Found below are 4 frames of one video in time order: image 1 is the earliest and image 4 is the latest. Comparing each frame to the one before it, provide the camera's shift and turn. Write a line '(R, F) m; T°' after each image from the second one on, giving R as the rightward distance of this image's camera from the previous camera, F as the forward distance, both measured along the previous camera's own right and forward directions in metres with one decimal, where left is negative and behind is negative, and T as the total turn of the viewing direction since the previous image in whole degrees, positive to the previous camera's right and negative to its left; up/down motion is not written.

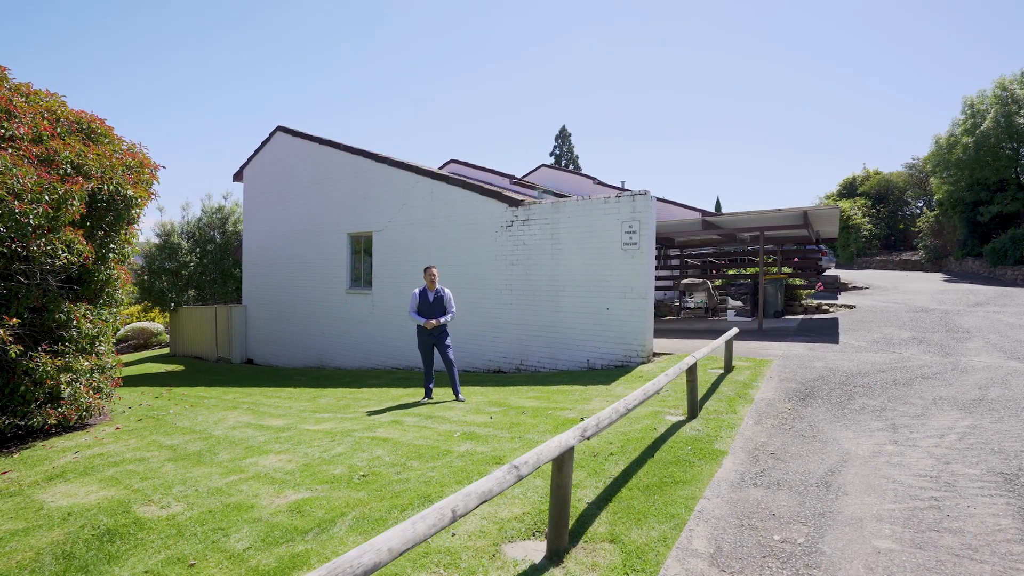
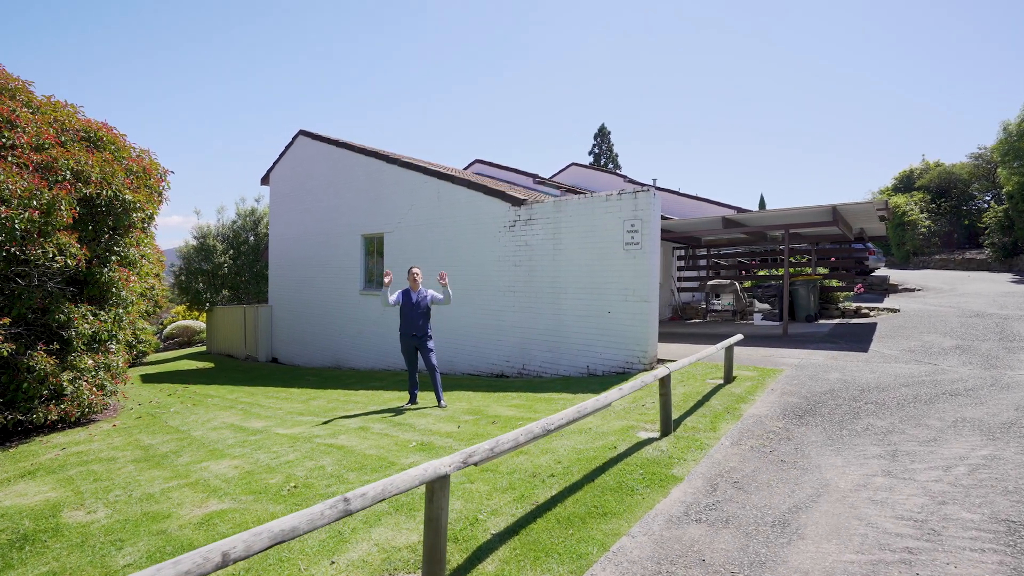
(+0.9, +0.4) m; -6°
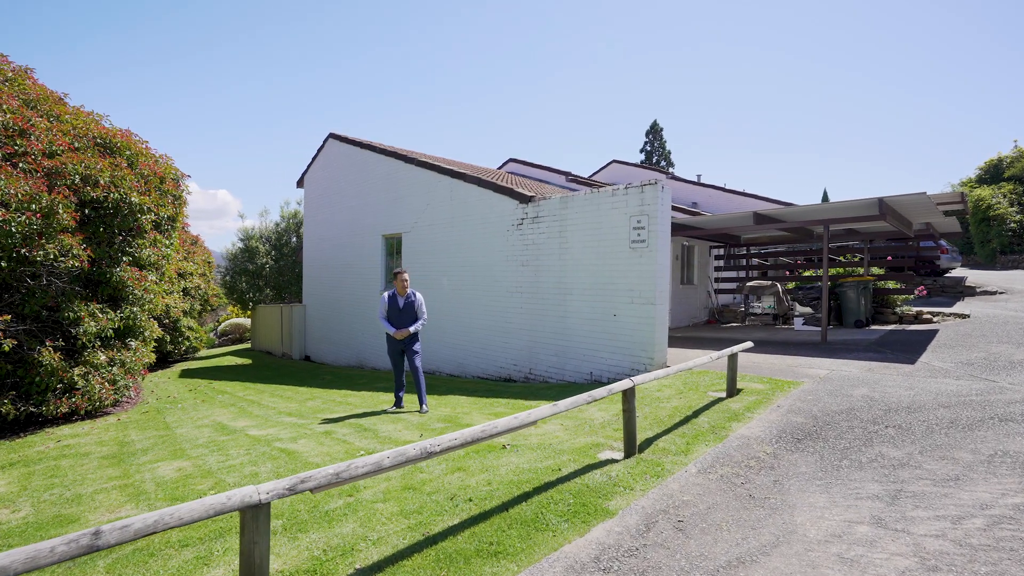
(+0.9, +0.6) m; -7°
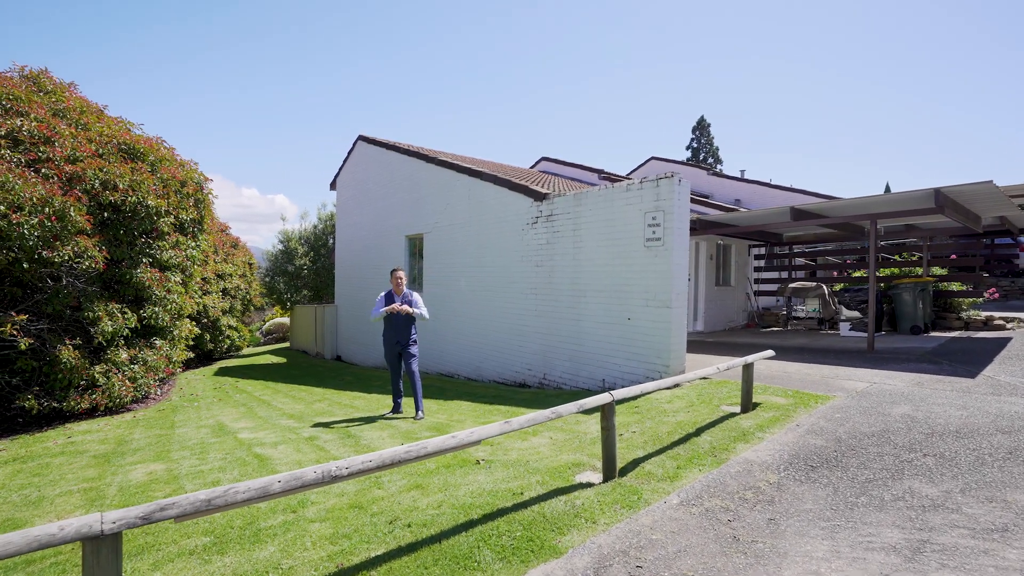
(+0.6, +0.5) m; -6°
